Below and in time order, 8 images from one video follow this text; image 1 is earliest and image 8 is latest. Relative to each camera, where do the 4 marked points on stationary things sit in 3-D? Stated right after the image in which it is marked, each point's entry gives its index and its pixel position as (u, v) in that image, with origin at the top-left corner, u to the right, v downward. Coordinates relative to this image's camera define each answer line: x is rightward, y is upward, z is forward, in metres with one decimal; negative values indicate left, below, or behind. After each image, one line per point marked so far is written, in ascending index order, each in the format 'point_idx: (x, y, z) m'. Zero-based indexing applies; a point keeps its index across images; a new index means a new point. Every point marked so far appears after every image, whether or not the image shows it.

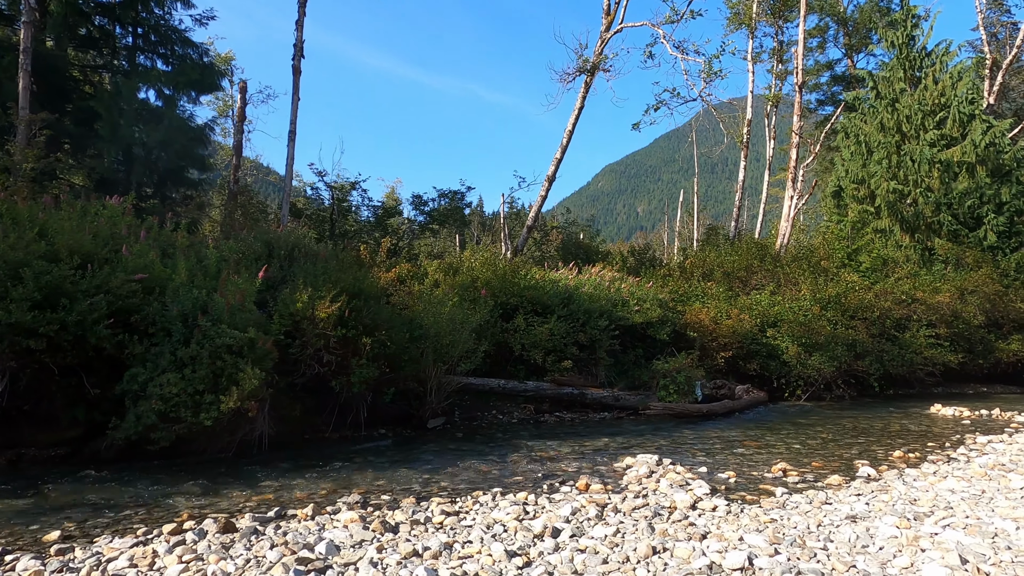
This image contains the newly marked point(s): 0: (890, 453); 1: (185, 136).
0: (+5.2, -2.3, +9.1) m
1: (-9.5, +4.4, +19.3) m
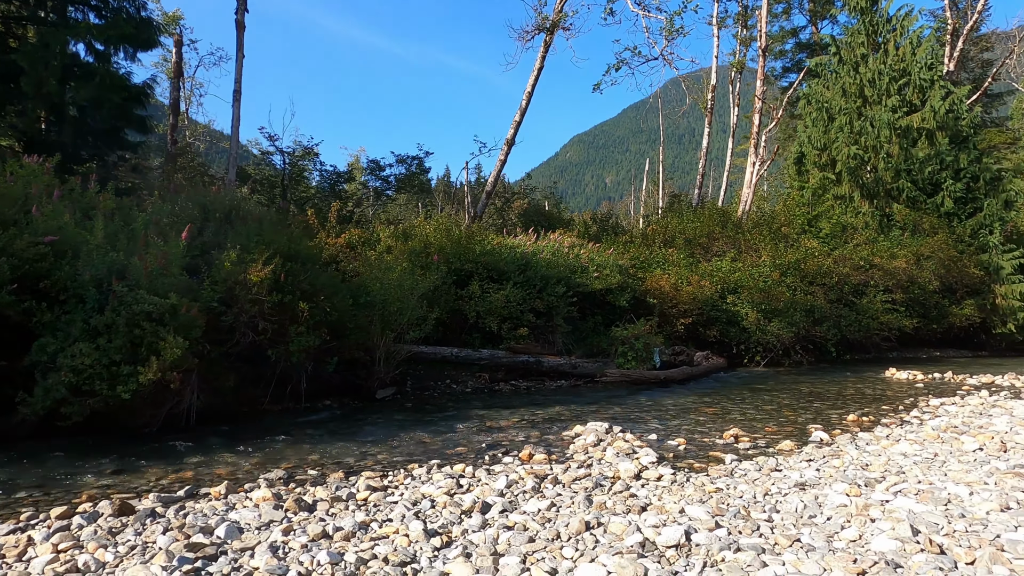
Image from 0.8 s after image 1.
0: (+4.4, -1.7, +8.9) m
1: (-10.7, +5.3, +18.2) m
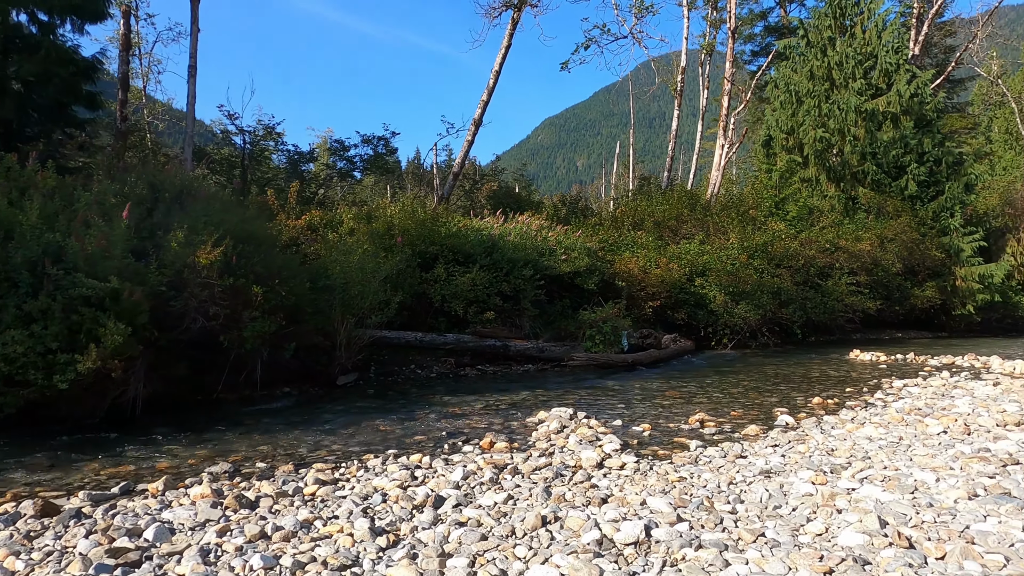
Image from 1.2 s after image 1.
0: (+4.0, -1.5, +8.8) m
1: (-11.6, +5.7, +17.3) m
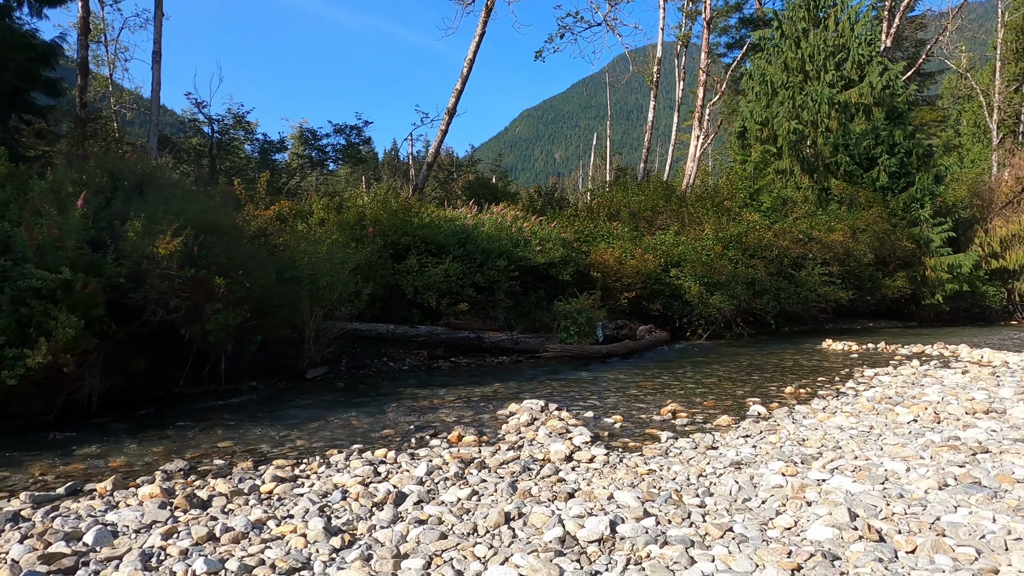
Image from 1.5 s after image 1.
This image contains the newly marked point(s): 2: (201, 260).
0: (+3.6, -1.4, +8.8) m
1: (-12.3, +5.9, +16.7) m
2: (-4.1, +0.4, +8.8) m
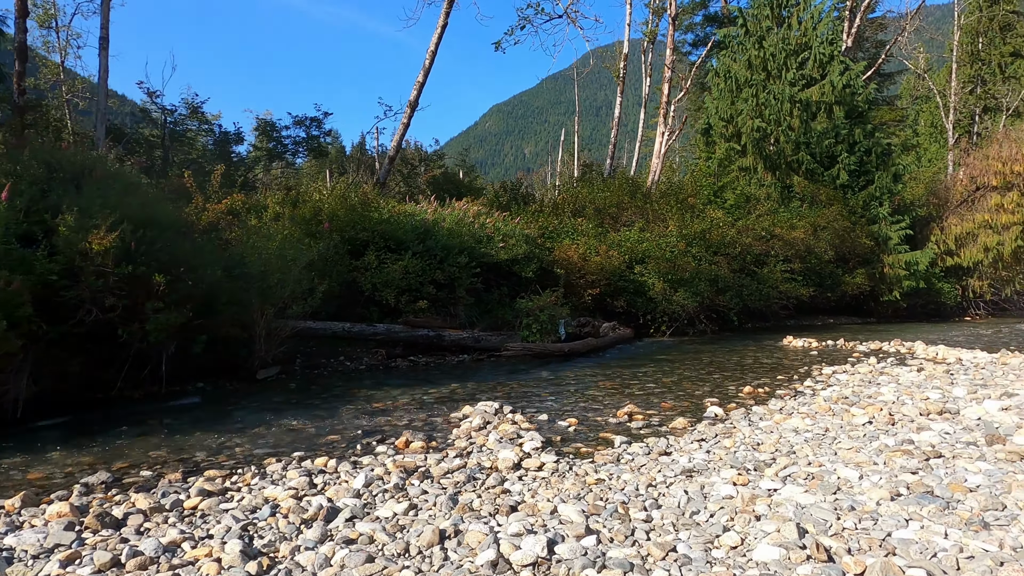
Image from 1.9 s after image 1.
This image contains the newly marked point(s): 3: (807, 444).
0: (+3.0, -1.3, +8.7) m
1: (-13.2, +6.0, +15.8) m
2: (-4.7, +0.4, +8.4) m
3: (+2.3, -1.2, +5.3) m
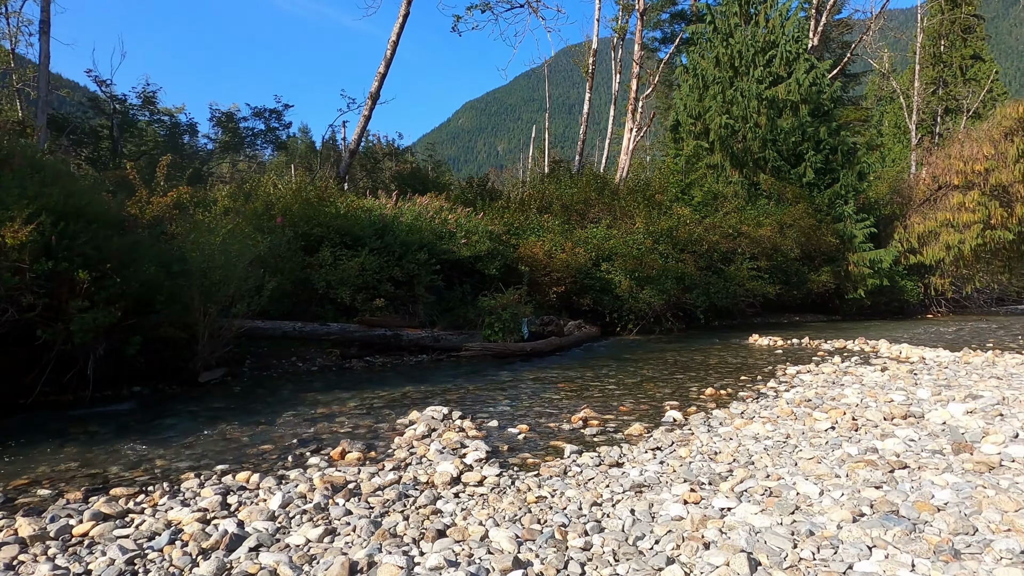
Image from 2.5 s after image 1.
0: (+2.4, -1.3, +8.4) m
1: (-14.0, +6.0, +14.8) m
2: (-5.3, +0.4, +7.8) m
3: (+1.9, -1.2, +4.9) m
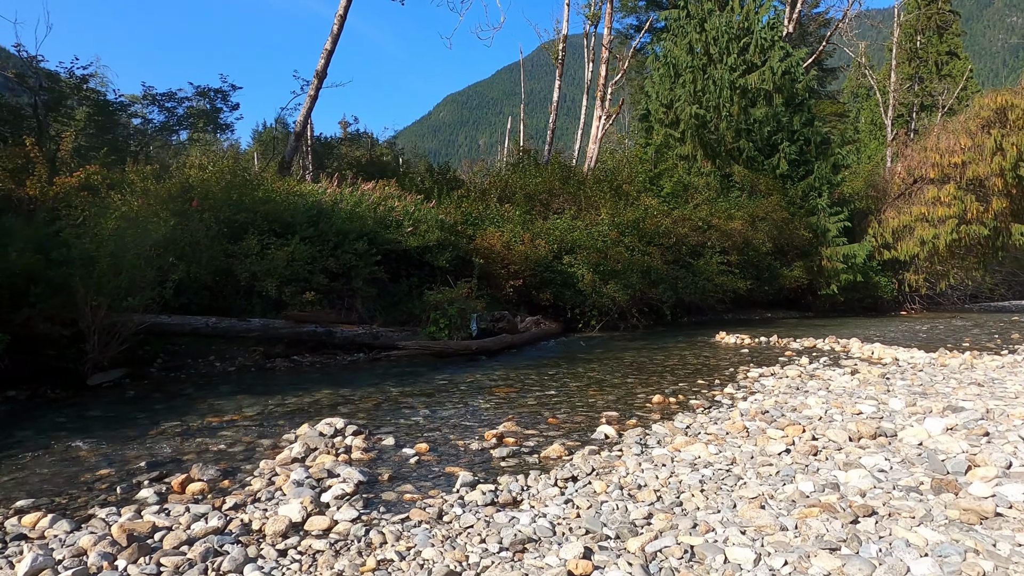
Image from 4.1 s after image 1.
0: (+1.5, -1.2, +7.4) m
1: (-15.1, +6.3, +13.3) m
2: (-6.1, +0.5, +6.5) m
3: (+1.1, -1.2, +3.9) m
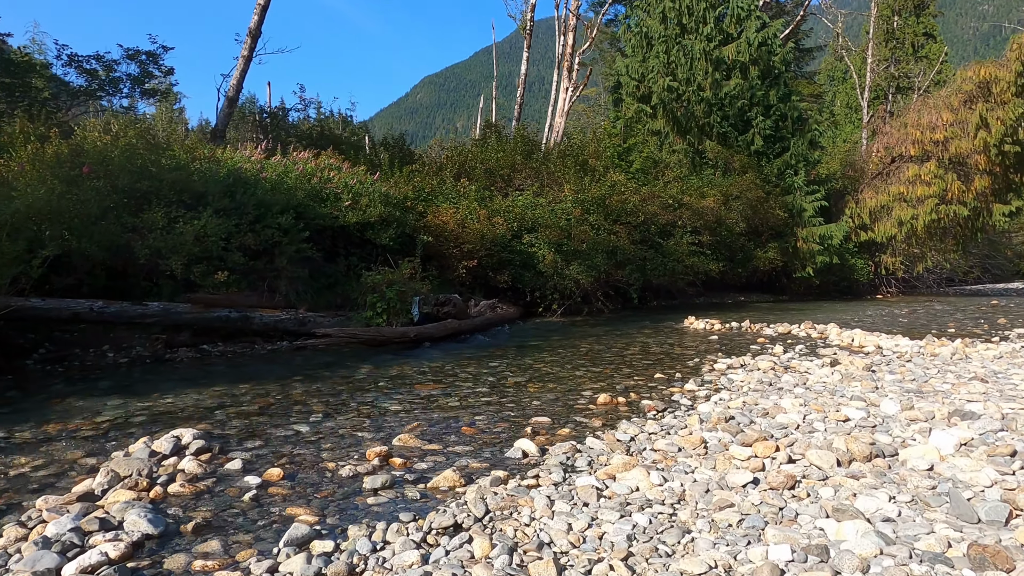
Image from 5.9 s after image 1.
0: (+0.8, -1.0, +6.2) m
1: (-16.0, +6.6, +11.3) m
2: (-6.8, +0.7, +5.0) m
3: (+0.5, -1.1, +2.7) m
